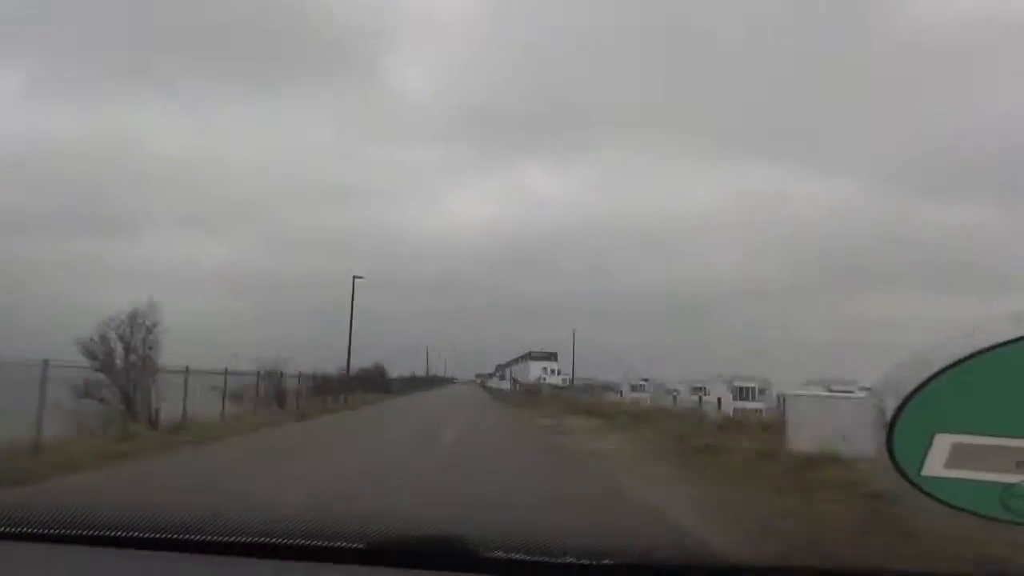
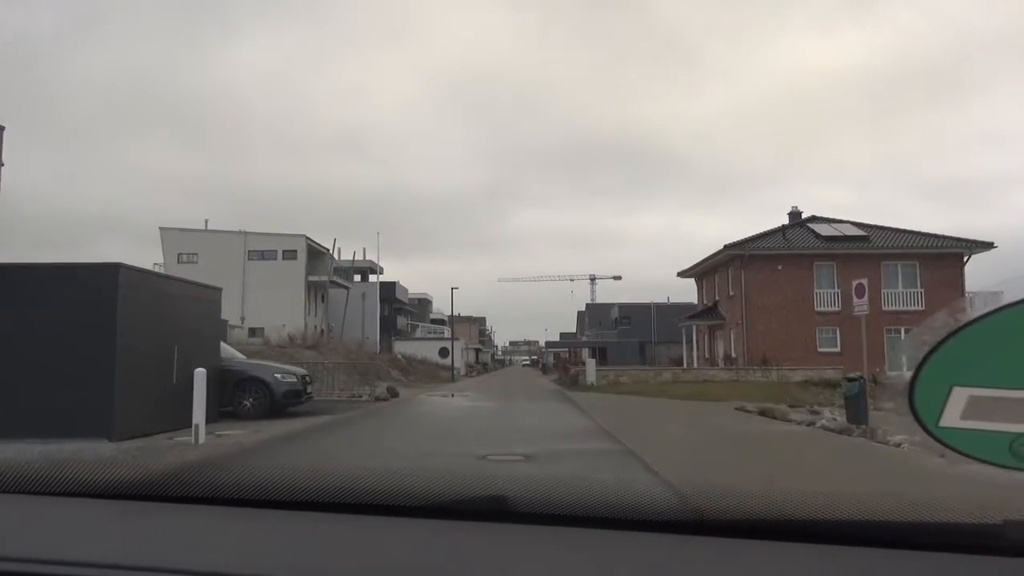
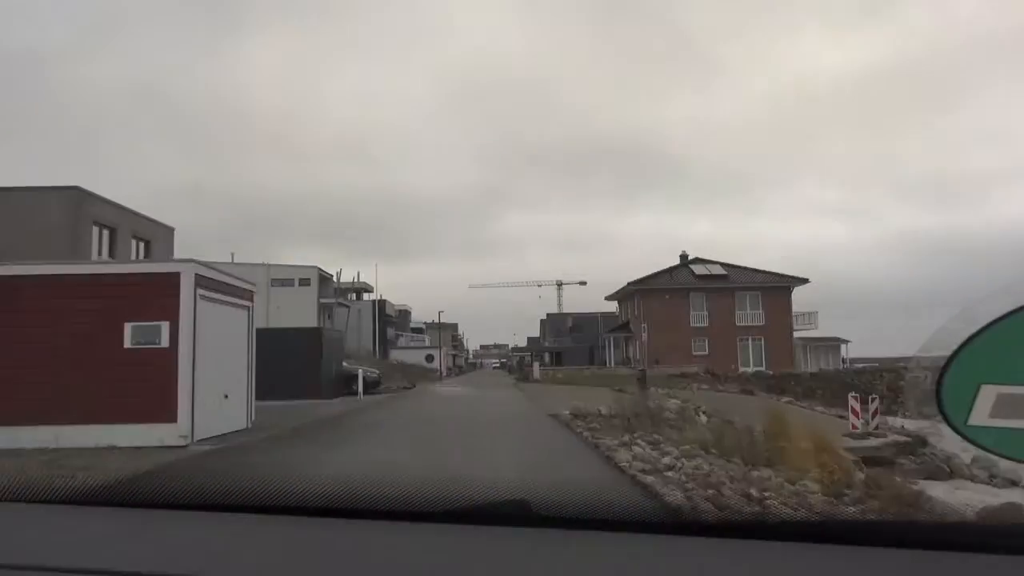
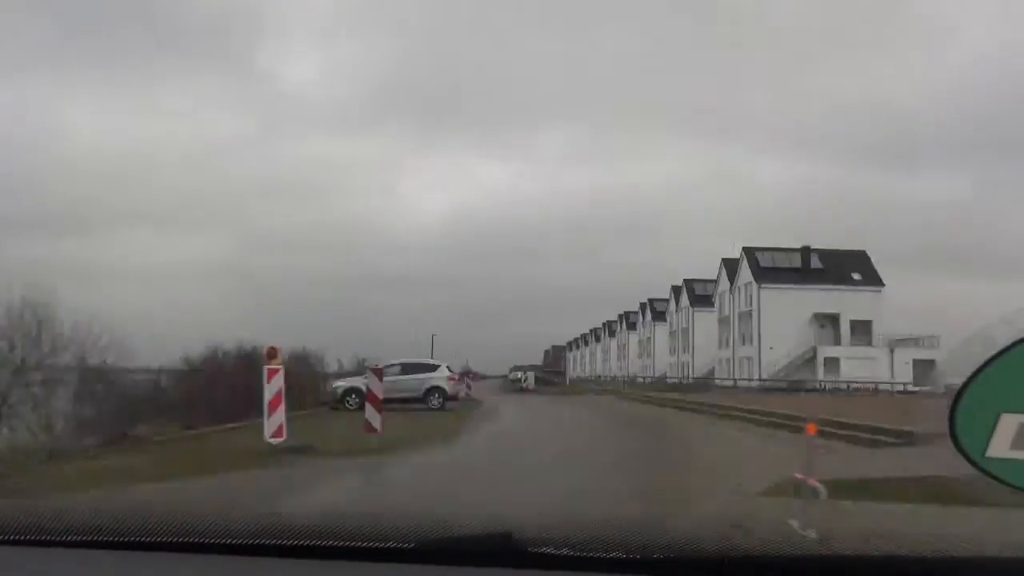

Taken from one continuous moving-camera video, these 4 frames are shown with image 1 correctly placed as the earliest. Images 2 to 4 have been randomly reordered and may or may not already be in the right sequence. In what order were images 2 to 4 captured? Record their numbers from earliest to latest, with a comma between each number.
4, 3, 2
